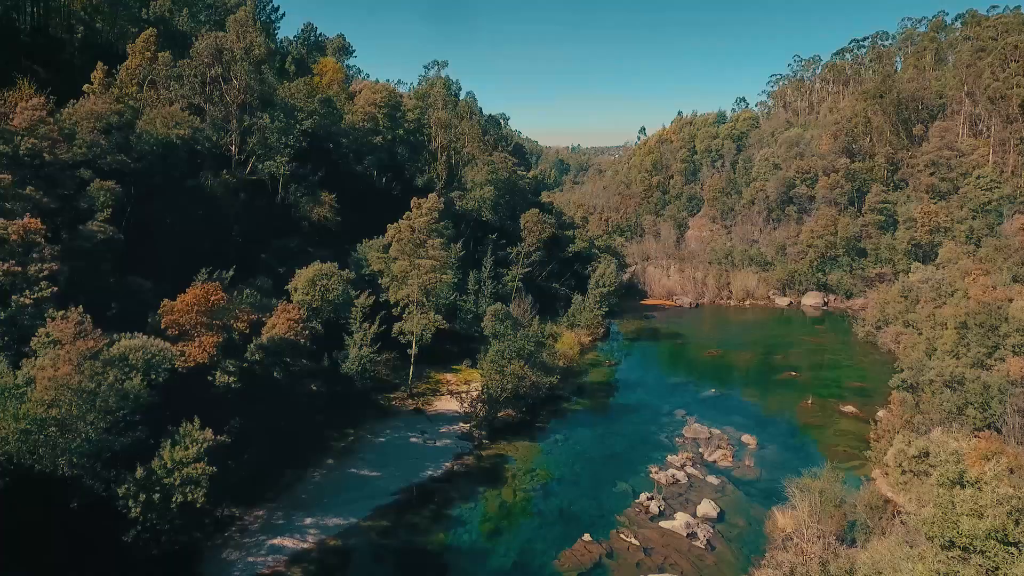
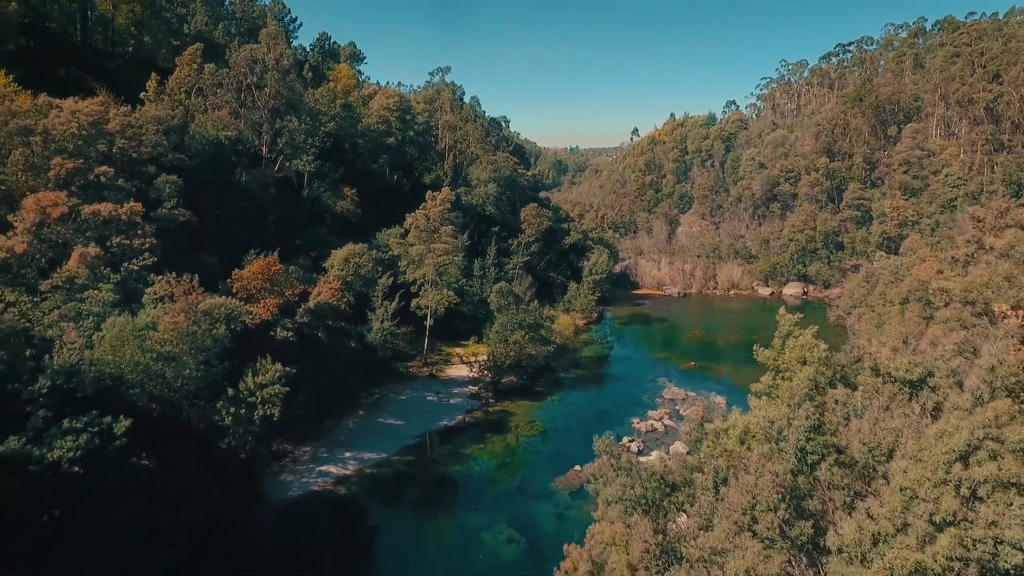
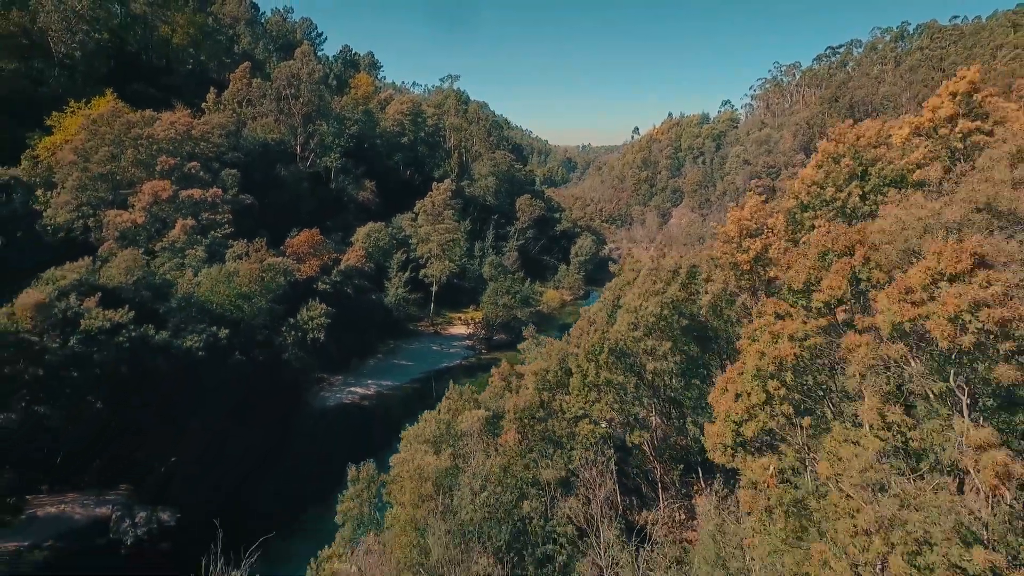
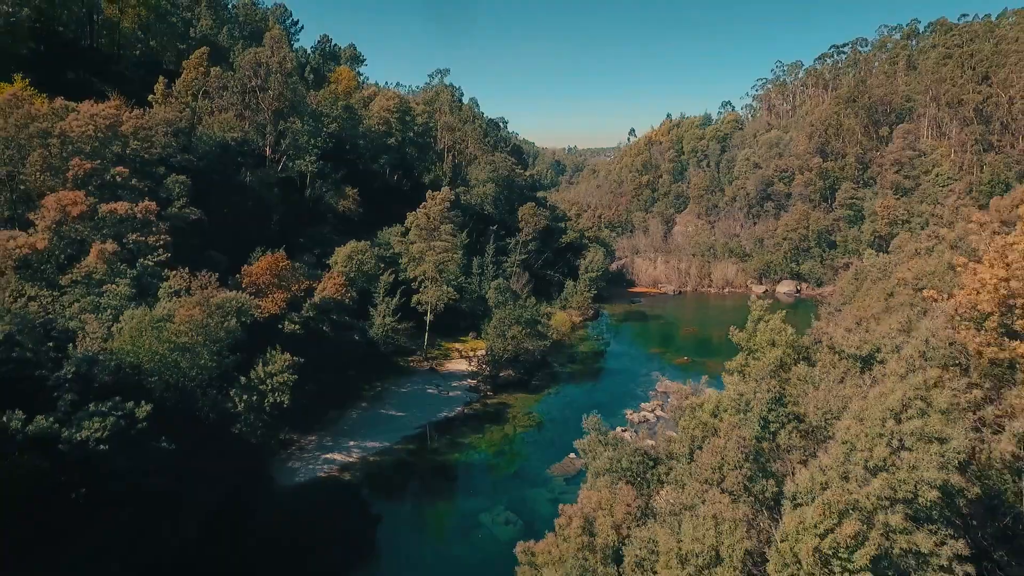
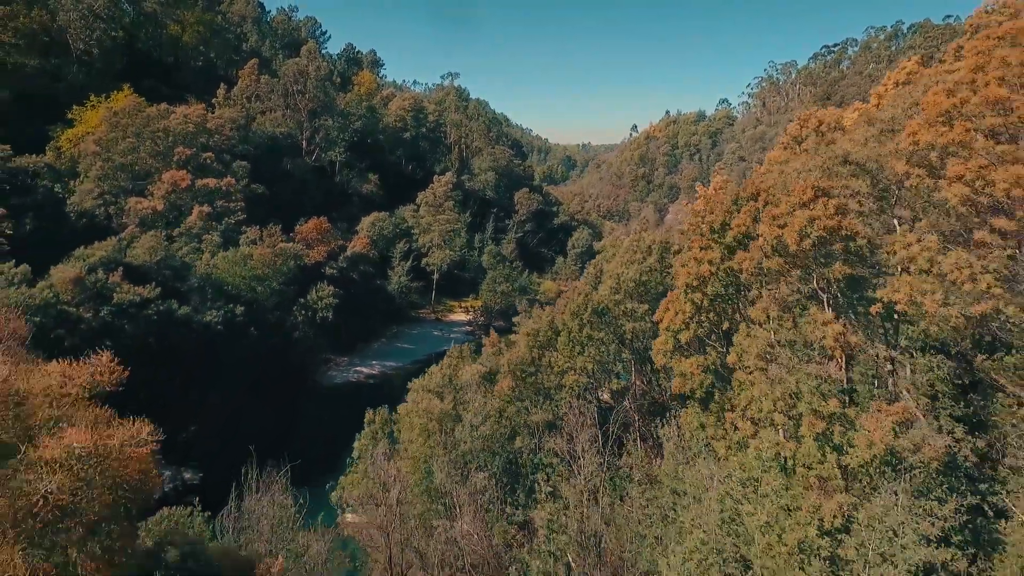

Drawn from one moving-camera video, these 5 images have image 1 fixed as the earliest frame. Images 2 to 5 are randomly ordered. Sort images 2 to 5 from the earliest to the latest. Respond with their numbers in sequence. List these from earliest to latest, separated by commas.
2, 4, 3, 5
